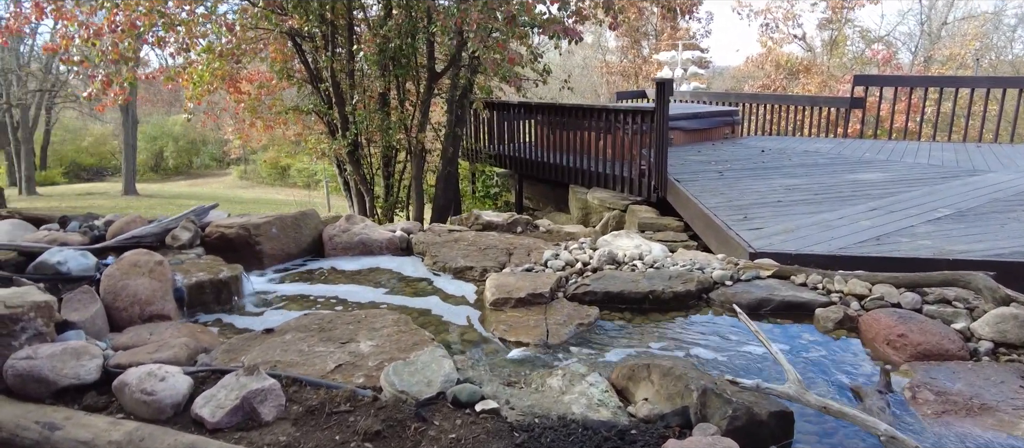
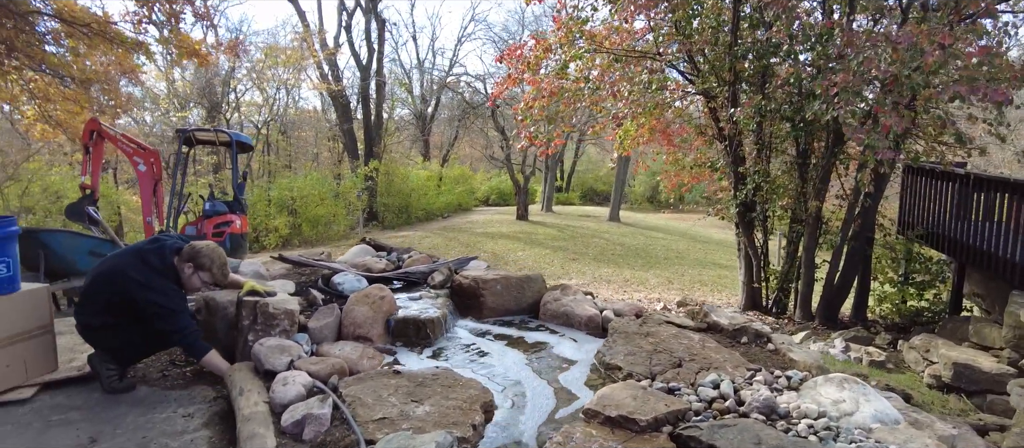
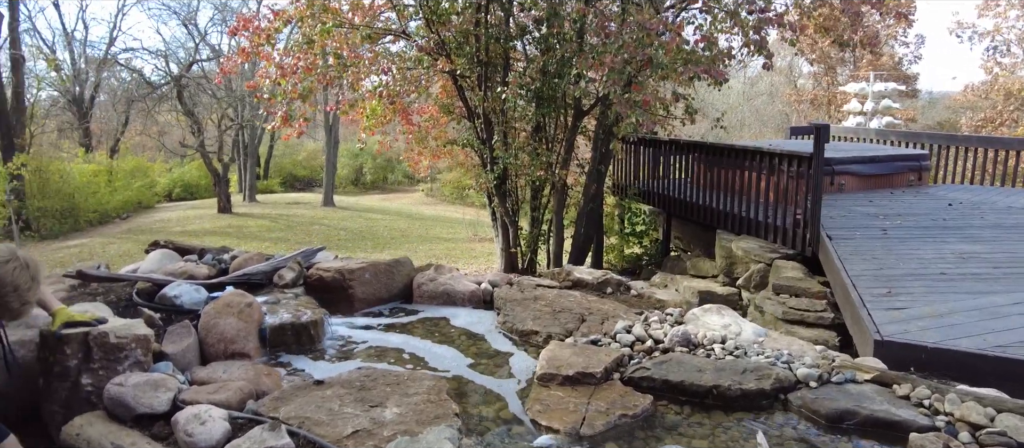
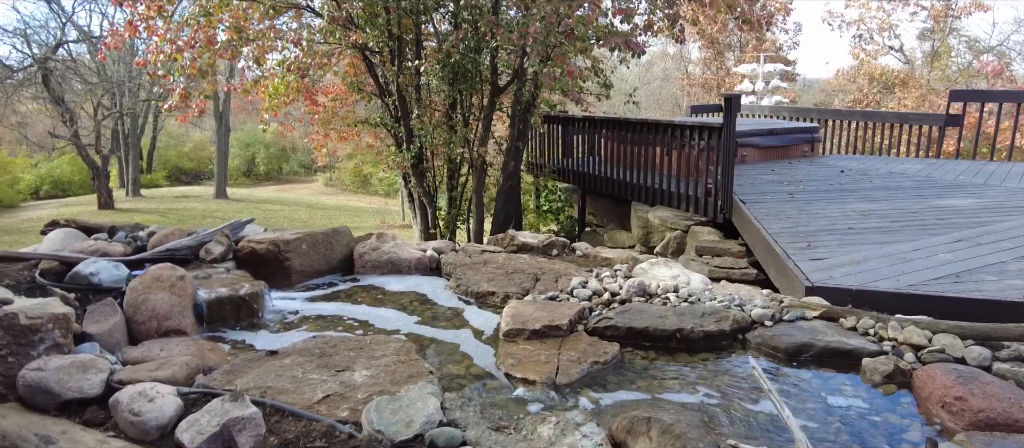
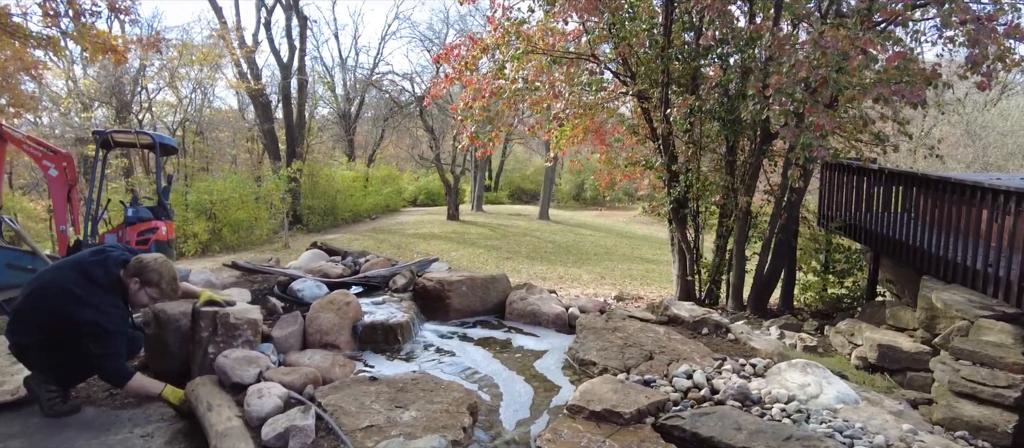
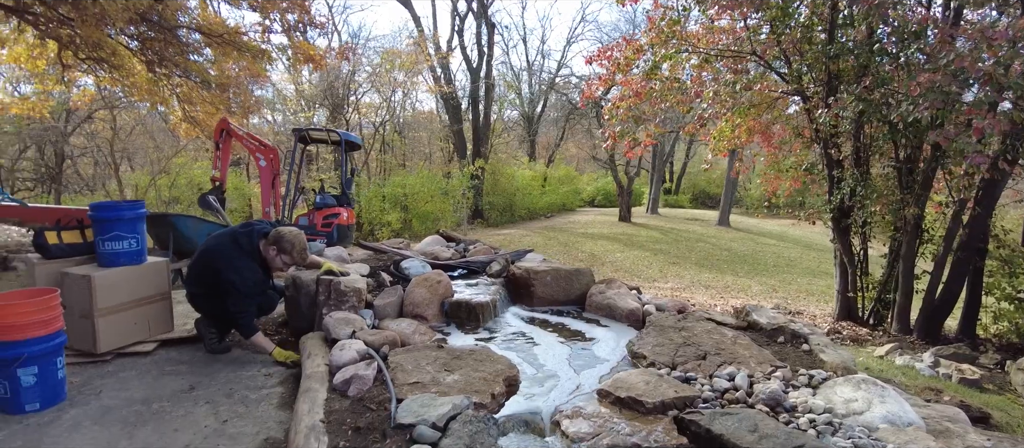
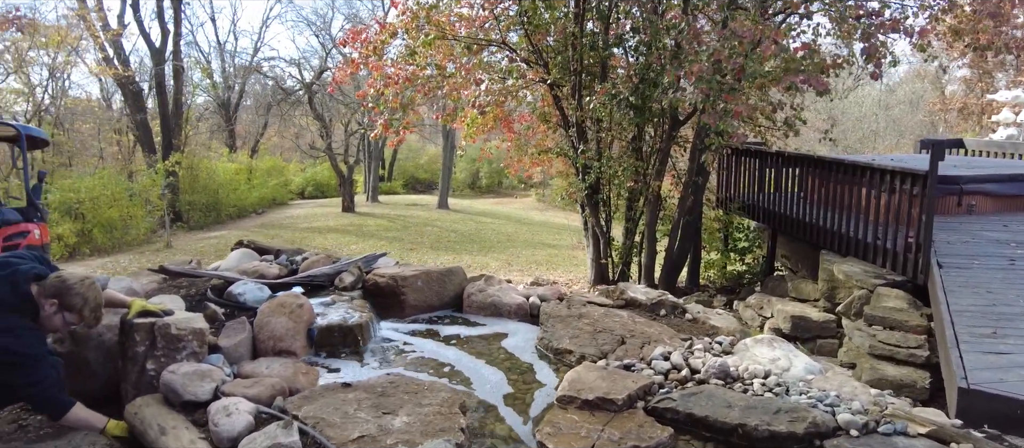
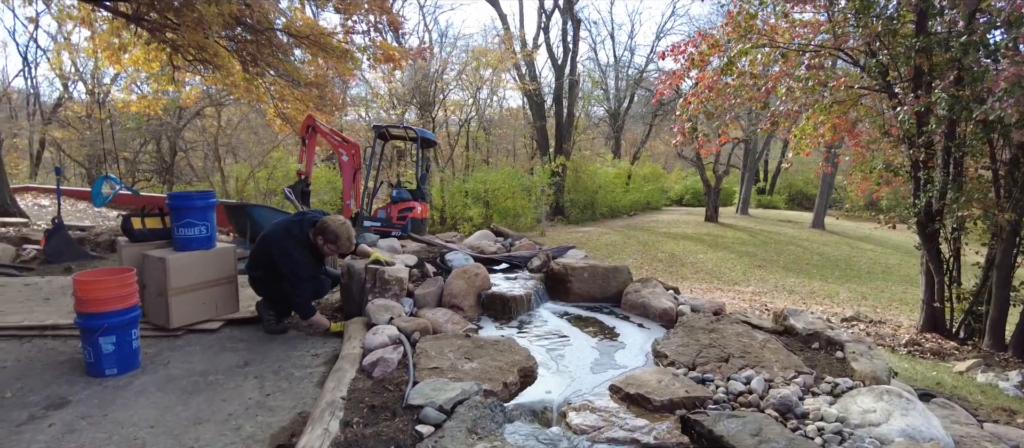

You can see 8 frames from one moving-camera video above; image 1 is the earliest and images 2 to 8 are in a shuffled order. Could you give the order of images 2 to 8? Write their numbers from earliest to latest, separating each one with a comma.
4, 3, 7, 5, 2, 6, 8
